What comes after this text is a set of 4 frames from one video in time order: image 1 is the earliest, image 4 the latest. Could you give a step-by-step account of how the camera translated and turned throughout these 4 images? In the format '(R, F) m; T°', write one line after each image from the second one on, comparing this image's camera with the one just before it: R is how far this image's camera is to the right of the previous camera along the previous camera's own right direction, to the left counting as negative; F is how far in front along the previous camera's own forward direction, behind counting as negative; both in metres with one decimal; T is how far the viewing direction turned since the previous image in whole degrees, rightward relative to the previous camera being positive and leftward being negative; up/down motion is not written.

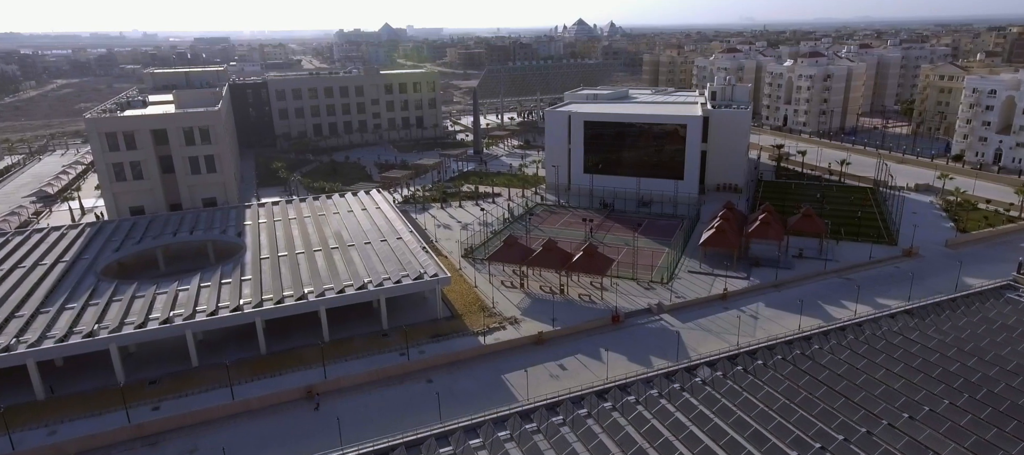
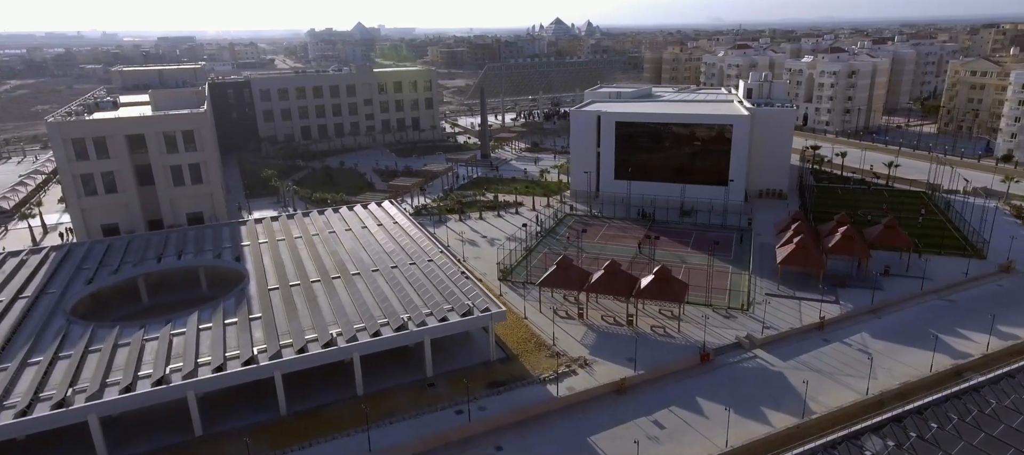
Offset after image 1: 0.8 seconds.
(-5.4, +7.0) m; +3°
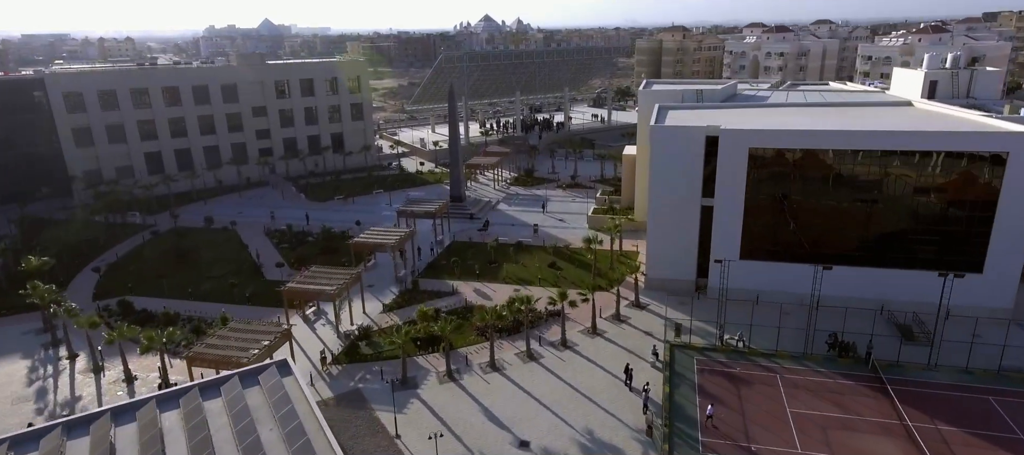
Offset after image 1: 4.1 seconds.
(-5.4, +33.0) m; +7°
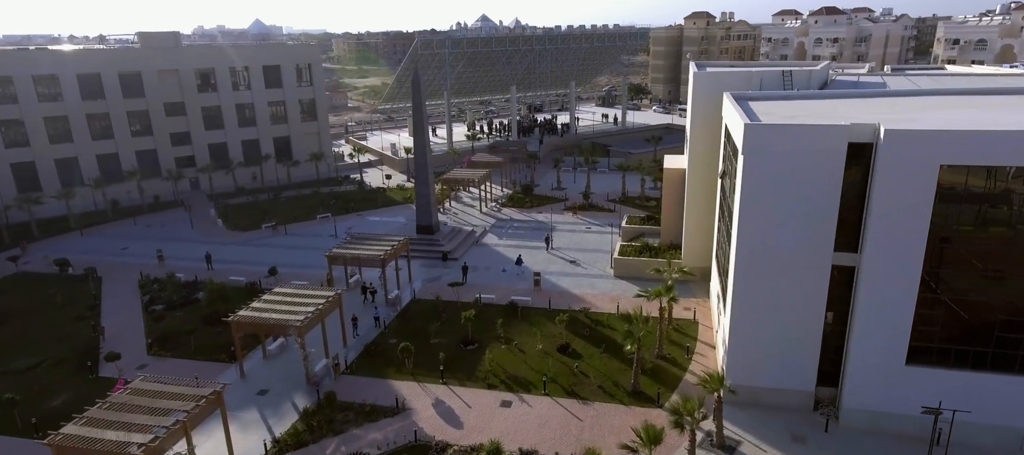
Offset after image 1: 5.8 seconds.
(+0.4, +14.8) m; 0°
